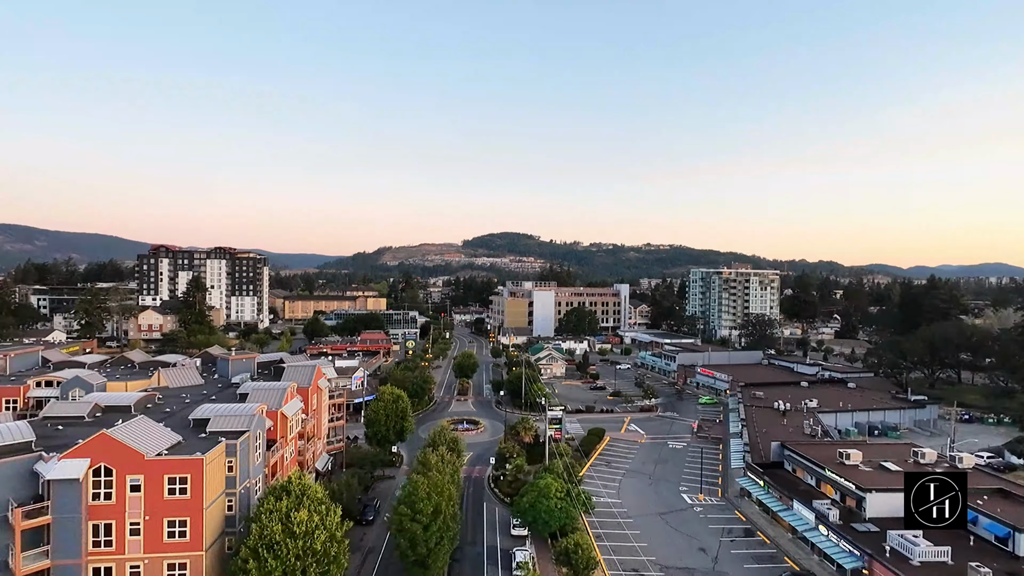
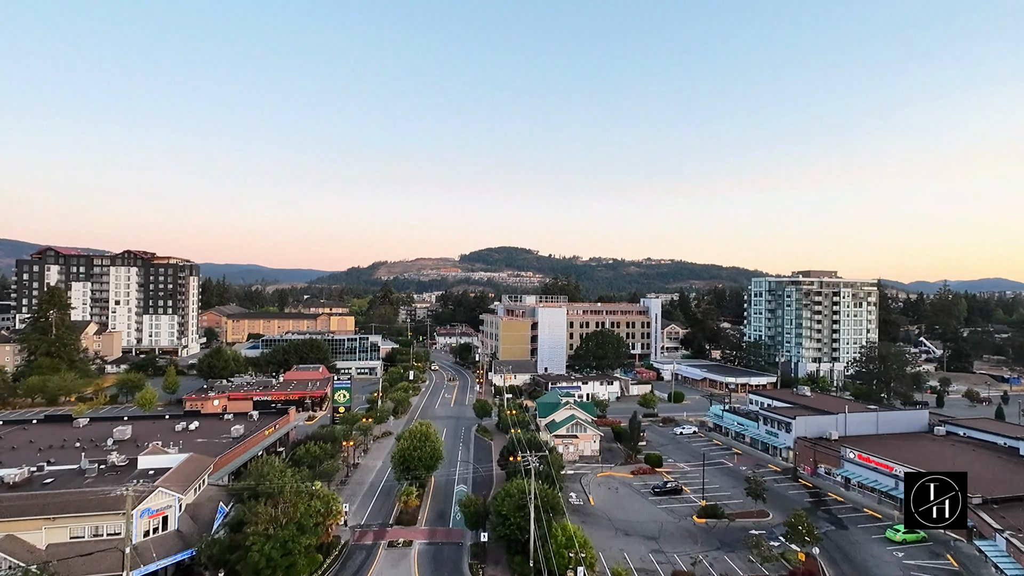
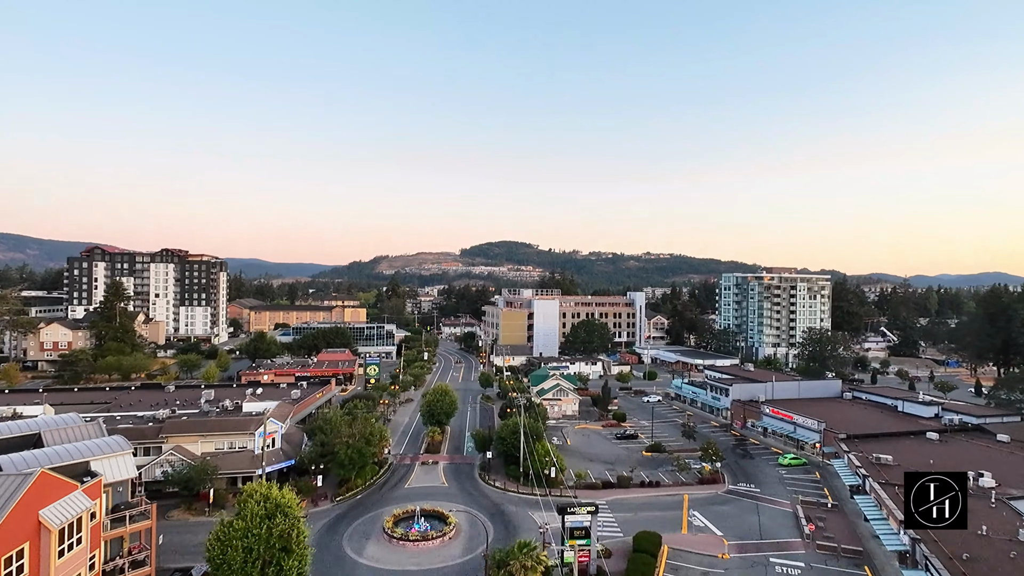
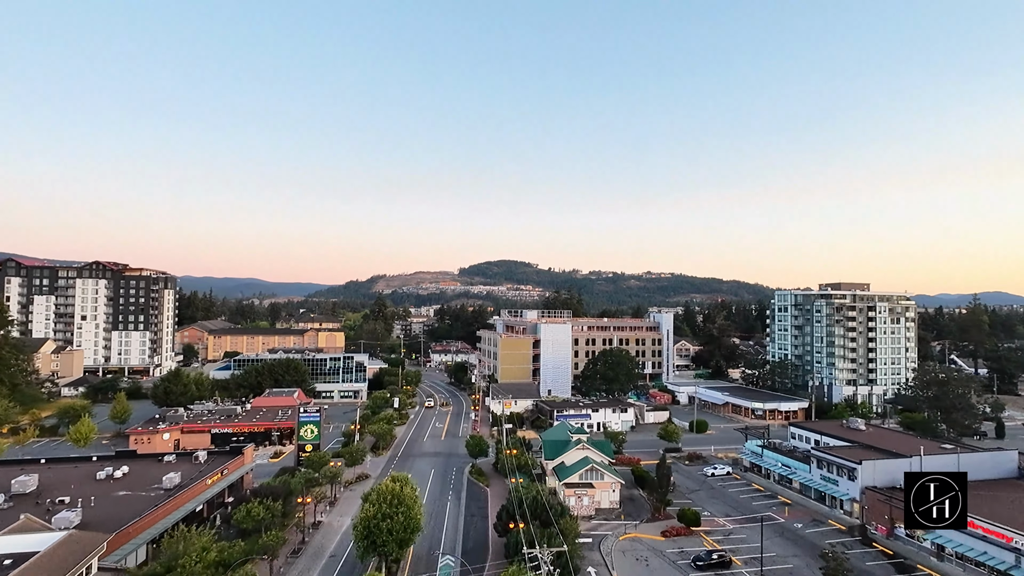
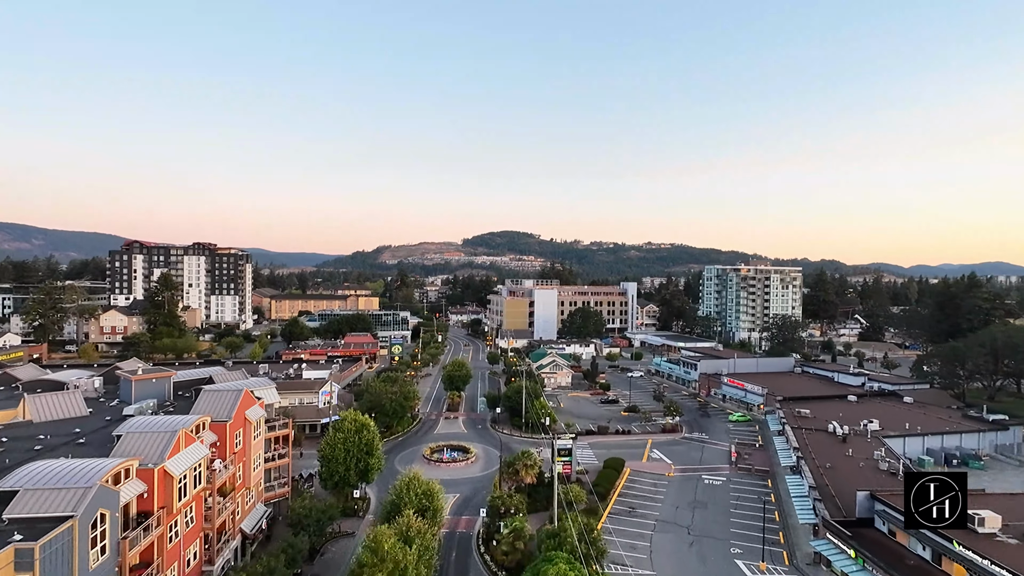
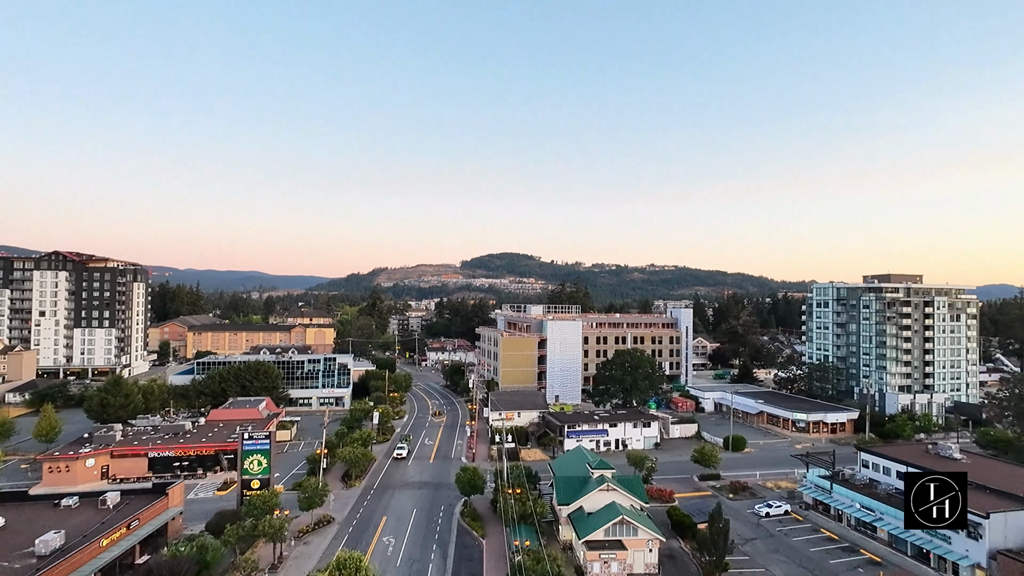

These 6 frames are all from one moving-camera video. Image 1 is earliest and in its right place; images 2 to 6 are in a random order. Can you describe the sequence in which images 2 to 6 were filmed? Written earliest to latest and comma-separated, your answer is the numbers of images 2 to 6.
5, 3, 2, 4, 6
